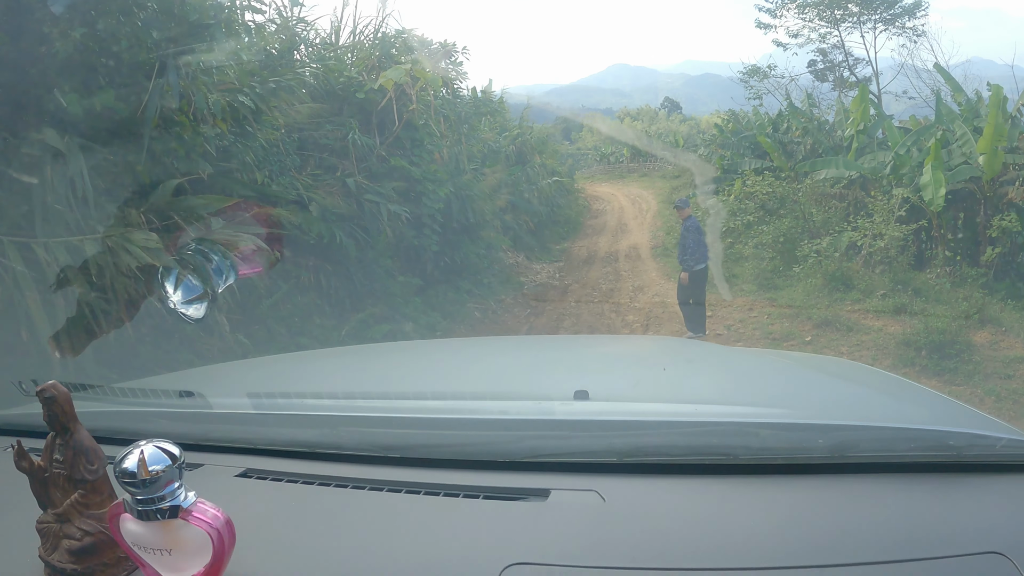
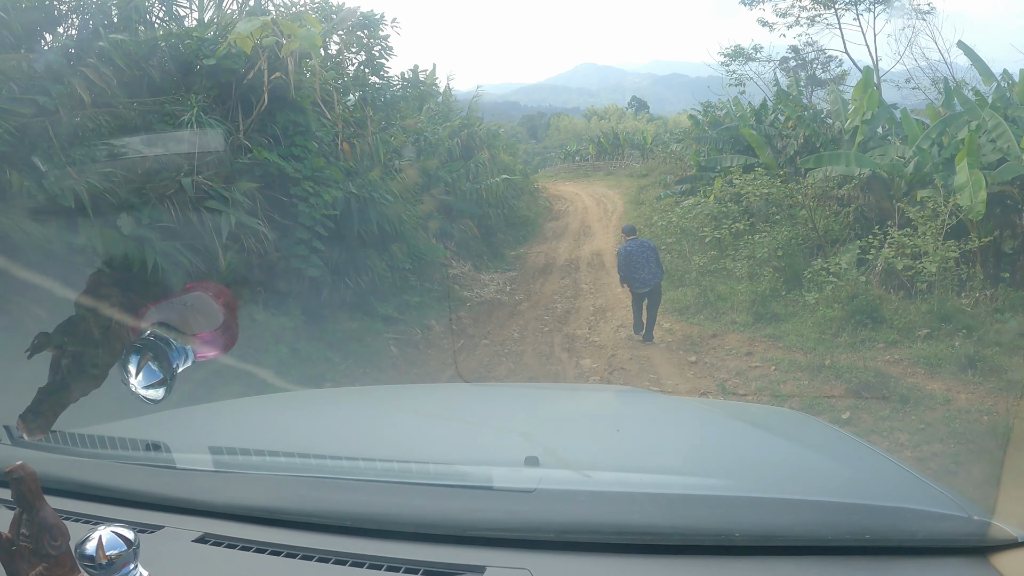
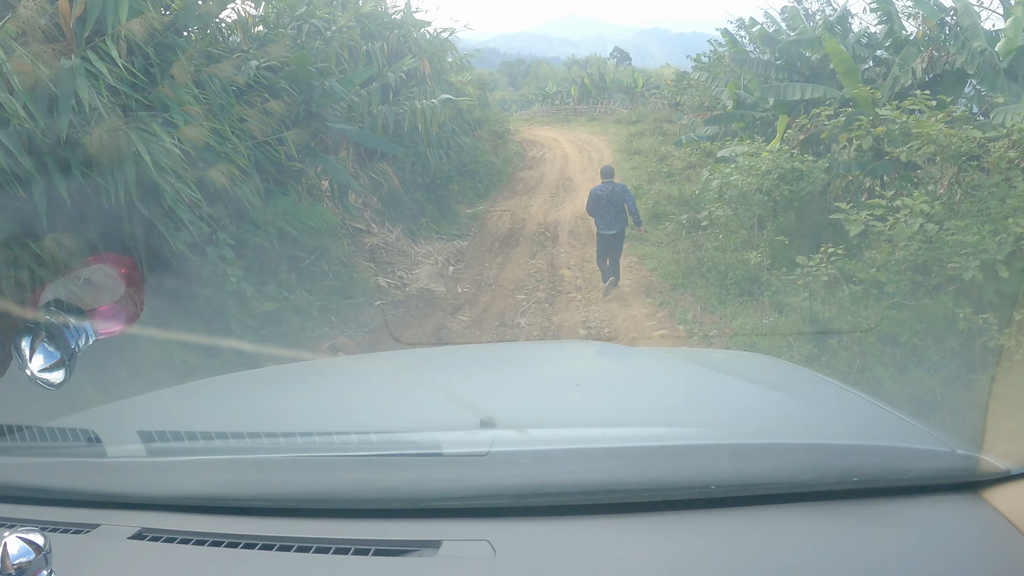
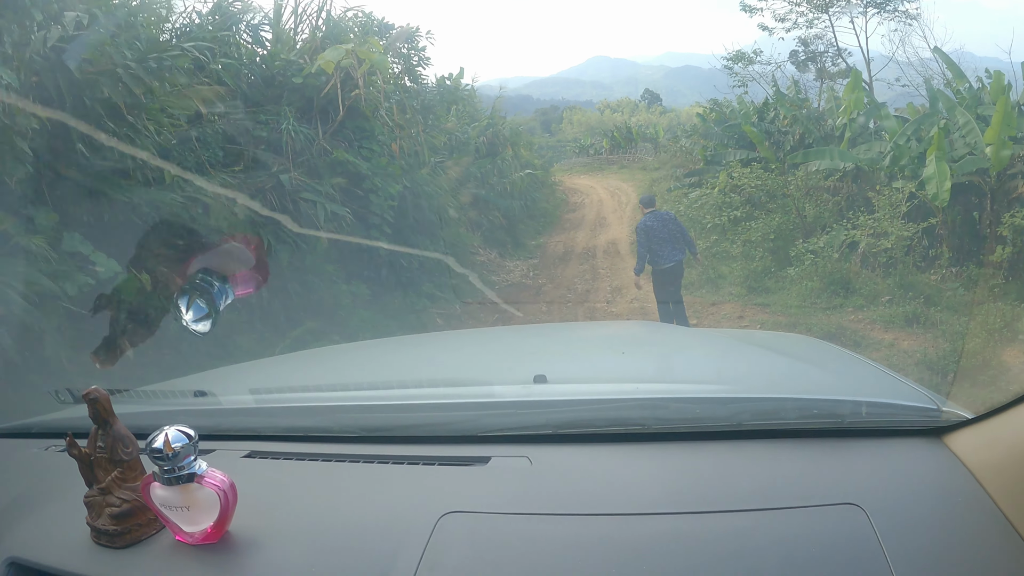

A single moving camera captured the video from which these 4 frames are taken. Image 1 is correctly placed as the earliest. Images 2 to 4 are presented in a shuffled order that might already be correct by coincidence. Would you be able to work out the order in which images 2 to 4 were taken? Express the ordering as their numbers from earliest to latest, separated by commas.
4, 2, 3
